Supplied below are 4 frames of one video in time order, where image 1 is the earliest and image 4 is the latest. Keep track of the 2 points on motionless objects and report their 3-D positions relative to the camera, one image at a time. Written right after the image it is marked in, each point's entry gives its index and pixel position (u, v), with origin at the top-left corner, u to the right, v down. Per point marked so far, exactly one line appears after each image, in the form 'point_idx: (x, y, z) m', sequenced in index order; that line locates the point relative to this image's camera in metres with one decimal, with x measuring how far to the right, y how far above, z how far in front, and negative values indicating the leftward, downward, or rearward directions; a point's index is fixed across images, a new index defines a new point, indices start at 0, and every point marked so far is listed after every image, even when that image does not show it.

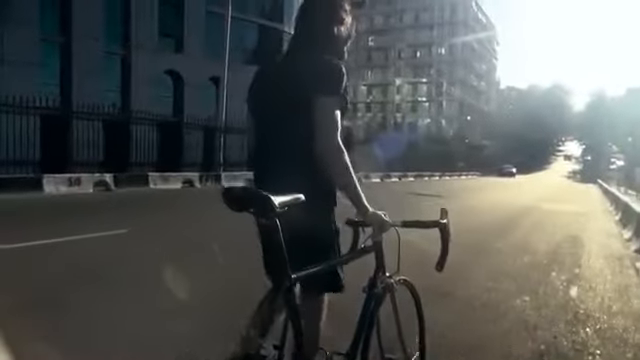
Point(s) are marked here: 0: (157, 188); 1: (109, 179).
0: (-4.2, -0.2, +19.6) m
1: (-5.2, 0.0, +18.4) m
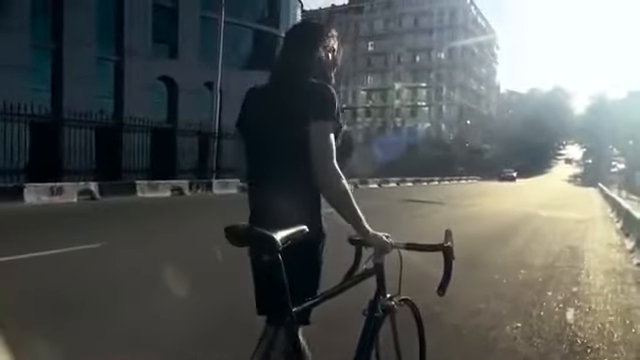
0: (-4.4, -0.4, +19.1) m
1: (-5.4, -0.2, +17.9) m
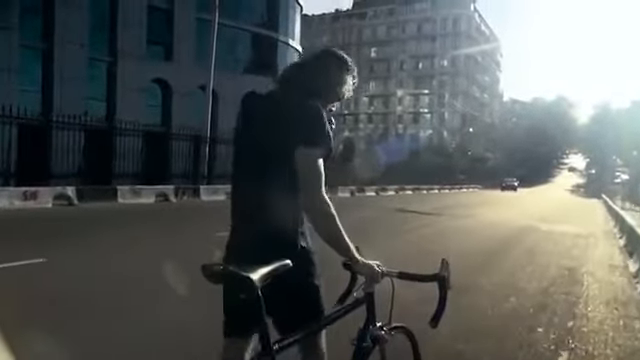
0: (-4.6, -0.5, +18.3) m
1: (-5.6, -0.3, +17.2) m
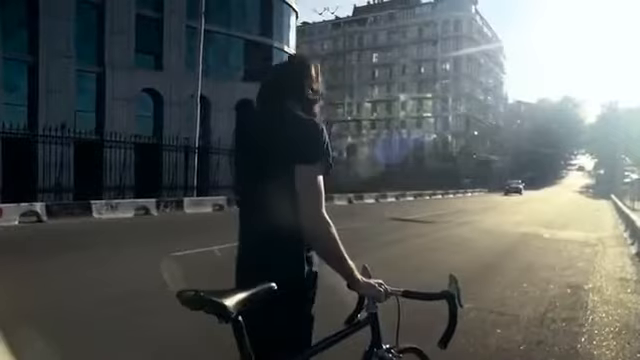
0: (-4.8, -0.9, +17.3) m
1: (-5.8, -0.6, +16.2) m
